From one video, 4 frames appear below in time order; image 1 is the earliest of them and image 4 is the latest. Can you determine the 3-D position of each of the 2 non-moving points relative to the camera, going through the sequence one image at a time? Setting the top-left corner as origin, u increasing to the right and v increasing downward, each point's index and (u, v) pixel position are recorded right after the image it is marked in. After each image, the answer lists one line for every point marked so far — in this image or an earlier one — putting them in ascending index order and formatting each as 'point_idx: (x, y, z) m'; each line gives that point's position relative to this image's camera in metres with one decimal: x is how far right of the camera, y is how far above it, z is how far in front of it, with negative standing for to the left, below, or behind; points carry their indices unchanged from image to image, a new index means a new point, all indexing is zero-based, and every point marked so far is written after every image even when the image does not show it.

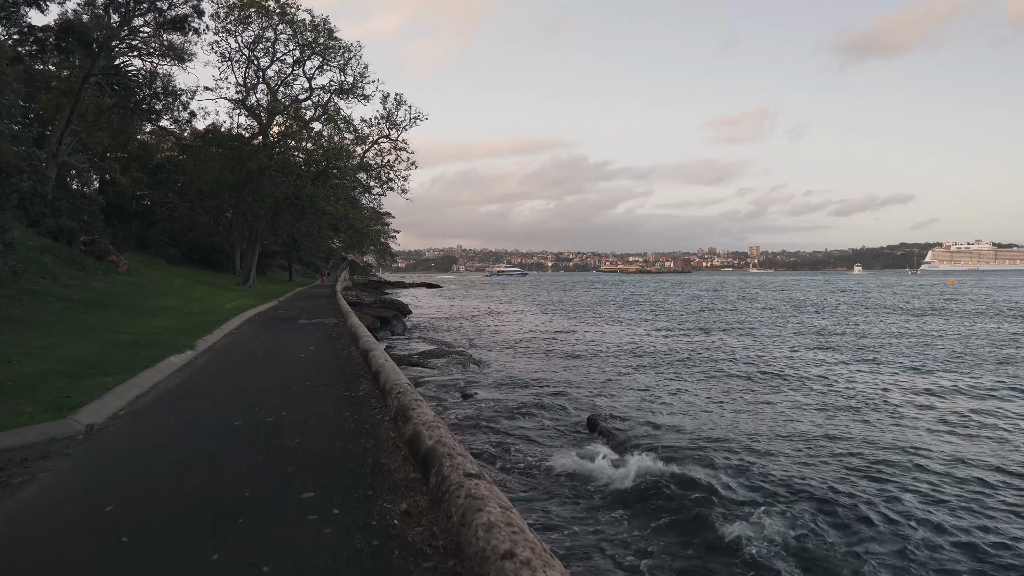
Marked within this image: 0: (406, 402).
0: (-0.9, -1.0, +4.7) m
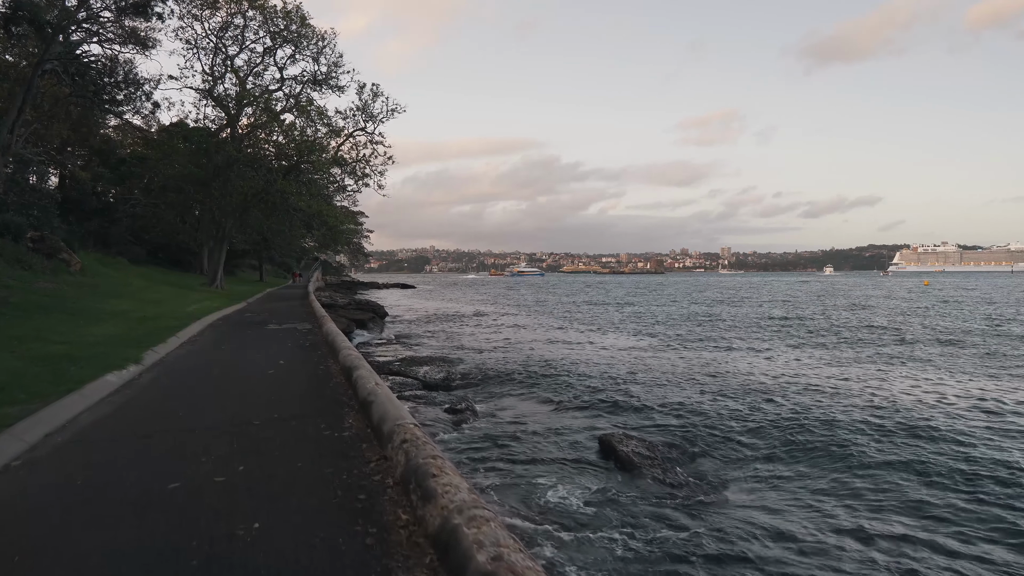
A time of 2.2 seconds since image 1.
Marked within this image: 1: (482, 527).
0: (-0.5, -1.0, +3.2) m
1: (-0.1, -1.0, +2.4) m
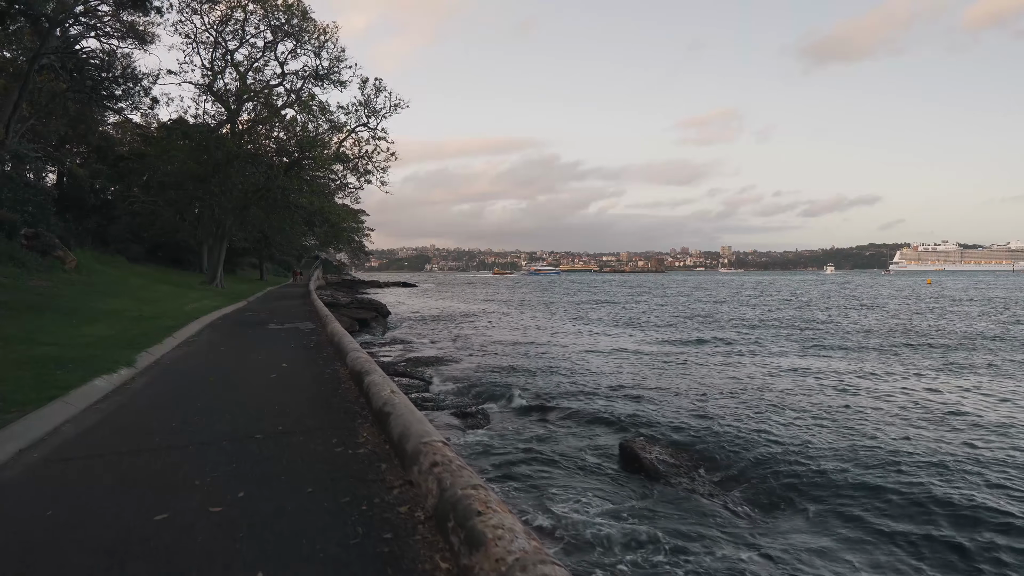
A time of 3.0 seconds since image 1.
0: (-0.3, -1.0, +2.7) m
1: (+0.1, -1.0, +1.8) m
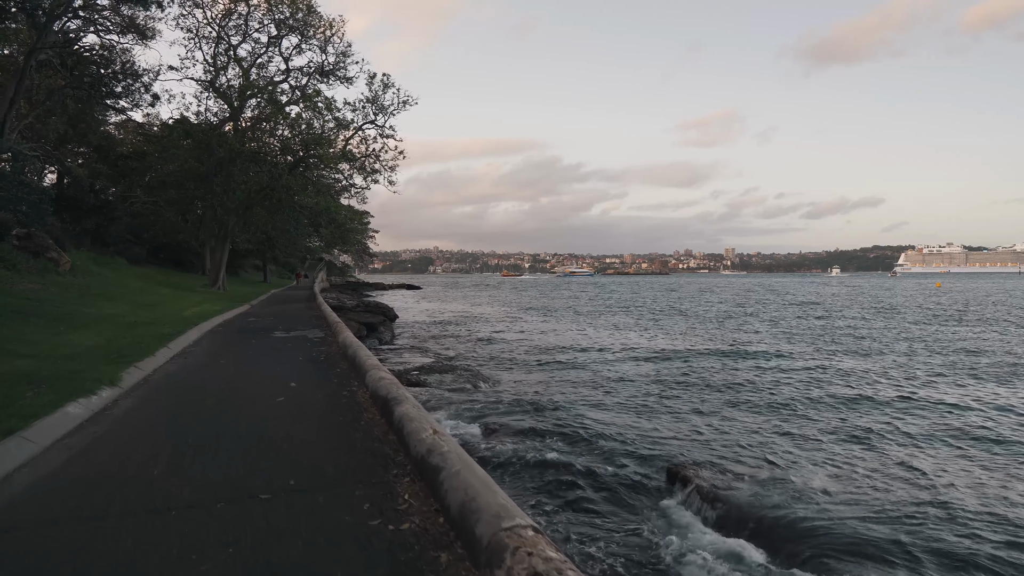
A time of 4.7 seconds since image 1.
0: (+0.3, -1.0, +1.6) m
1: (+0.7, -1.1, +0.7) m
